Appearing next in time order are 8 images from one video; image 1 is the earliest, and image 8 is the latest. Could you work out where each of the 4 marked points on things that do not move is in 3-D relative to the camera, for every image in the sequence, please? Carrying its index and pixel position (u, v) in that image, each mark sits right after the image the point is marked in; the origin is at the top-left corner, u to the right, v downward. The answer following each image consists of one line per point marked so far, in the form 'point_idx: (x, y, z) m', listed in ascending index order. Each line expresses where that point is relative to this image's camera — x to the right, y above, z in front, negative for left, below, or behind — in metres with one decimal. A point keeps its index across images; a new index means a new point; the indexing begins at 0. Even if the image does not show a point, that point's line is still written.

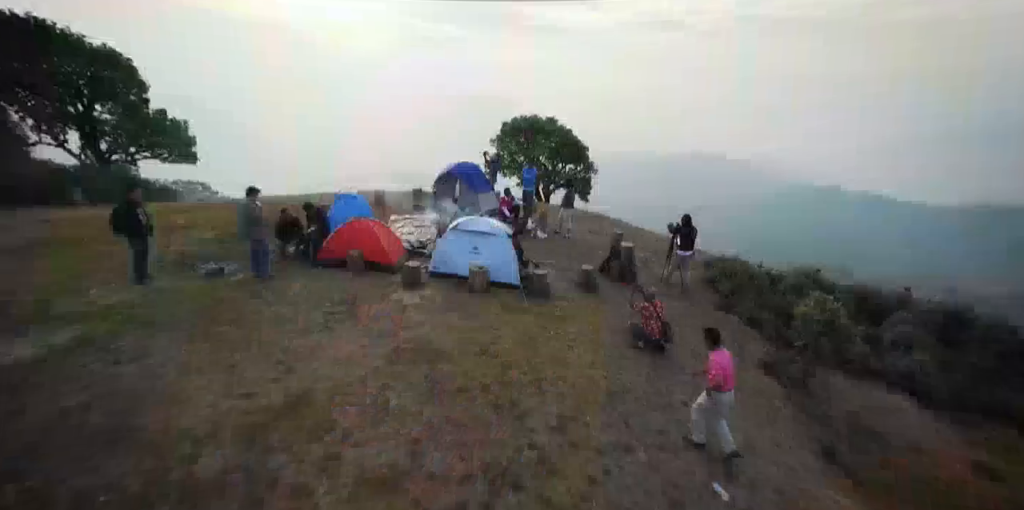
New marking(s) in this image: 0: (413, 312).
0: (-2.2, -1.3, +9.6) m
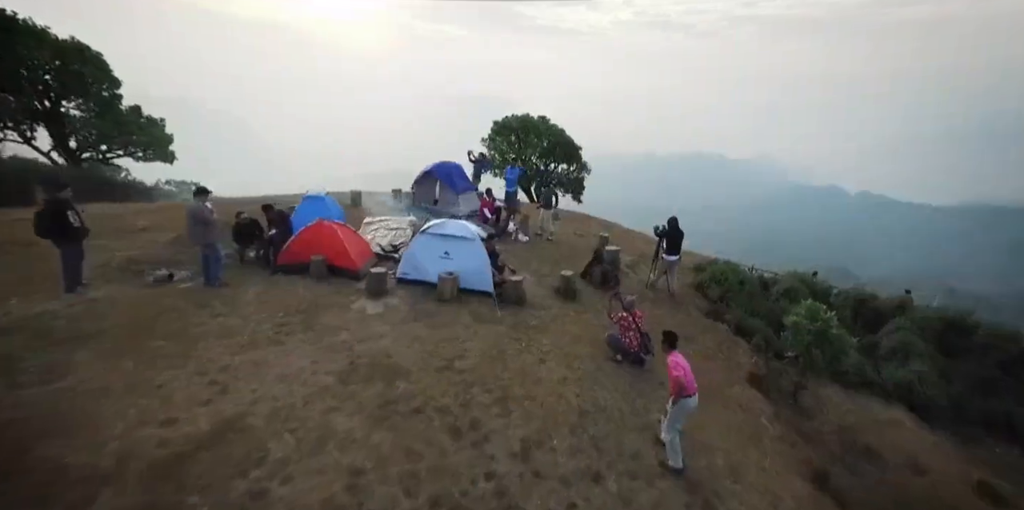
0: (-2.8, -1.4, +9.0) m
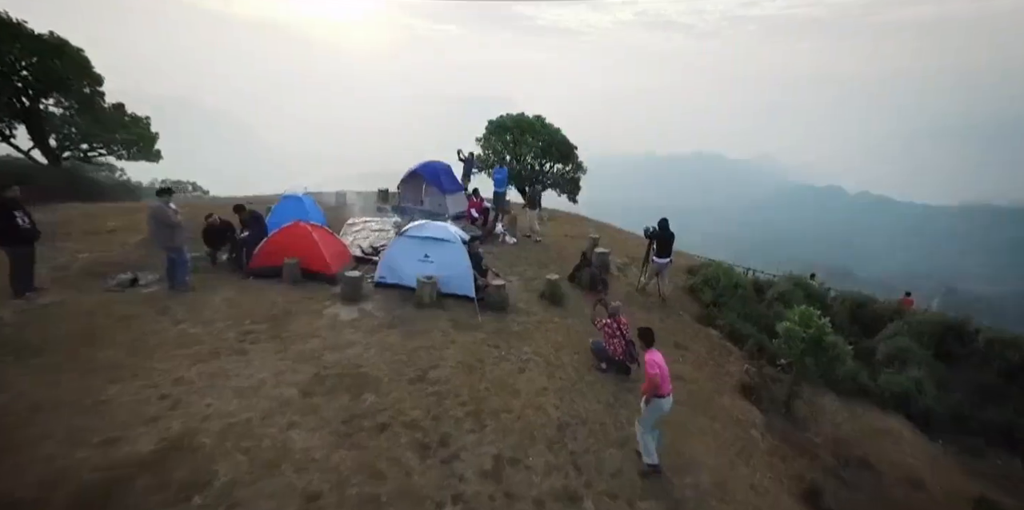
0: (-3.2, -1.5, +8.5) m
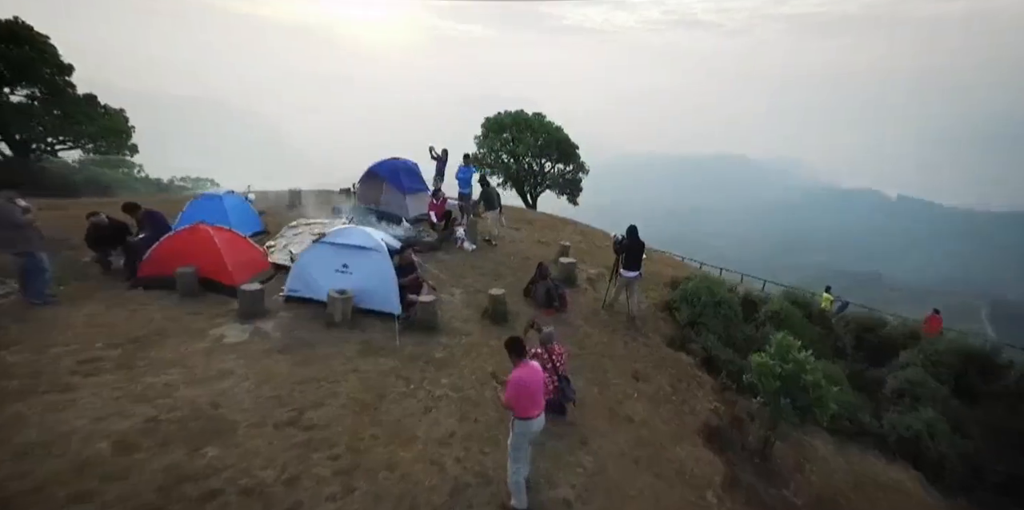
0: (-4.6, -1.6, +7.2) m
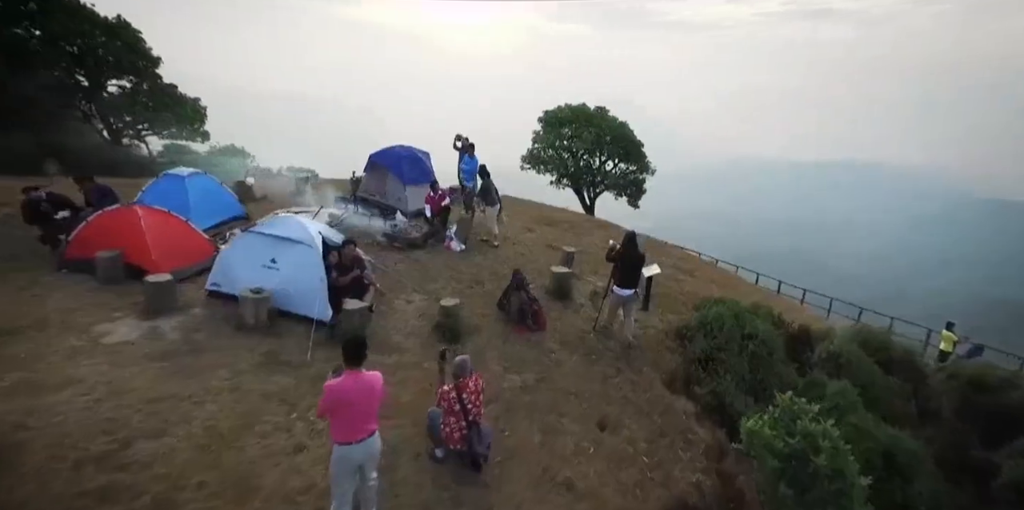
0: (-5.8, -1.4, +6.2) m
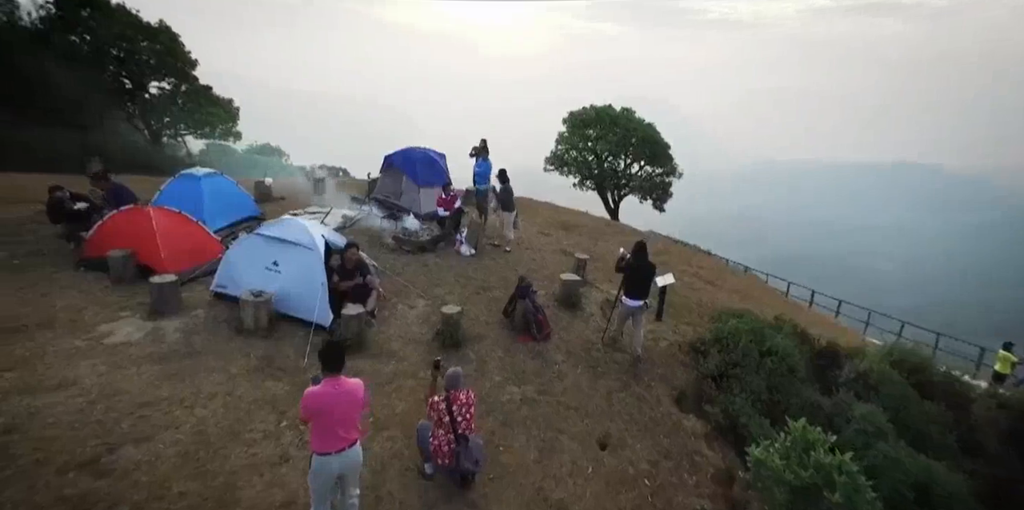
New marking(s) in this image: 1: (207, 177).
0: (-5.9, -1.5, +6.3) m
1: (-7.2, +1.8, +10.6) m
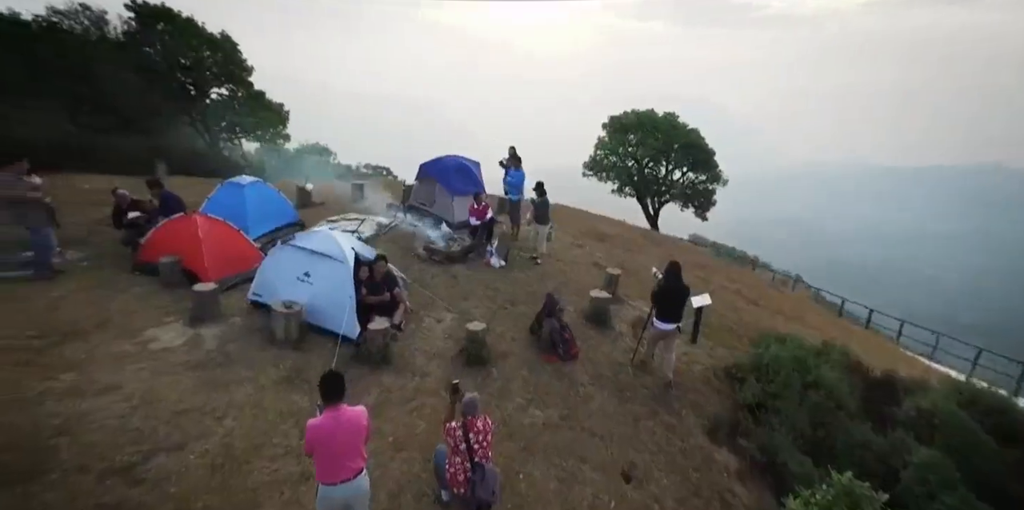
0: (-5.6, -1.6, +6.7) m
1: (-6.4, +1.7, +11.1) m
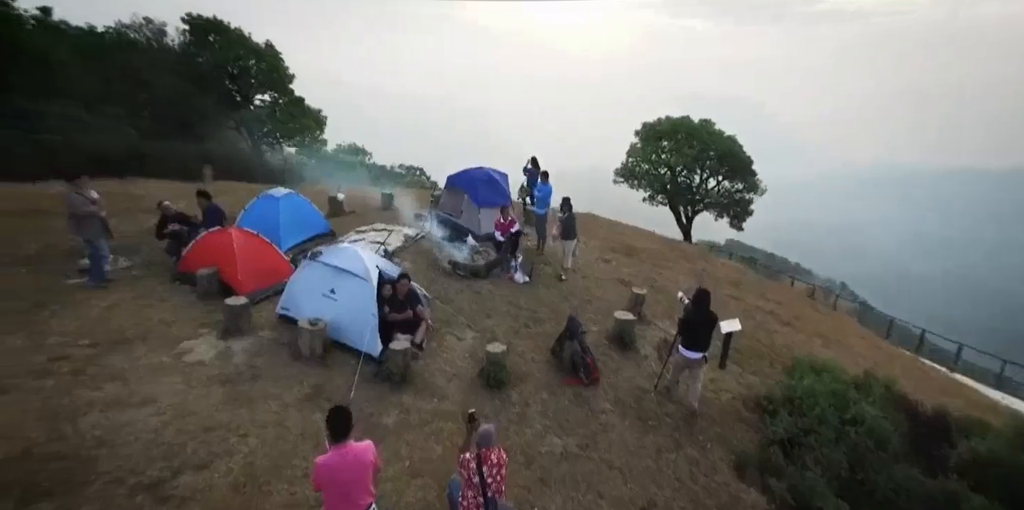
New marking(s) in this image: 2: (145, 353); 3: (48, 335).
0: (-5.3, -1.9, +7.0) m
1: (-5.8, +1.4, +11.4) m
2: (-6.0, -1.6, +7.4) m
3: (-7.8, -1.1, +7.5) m
